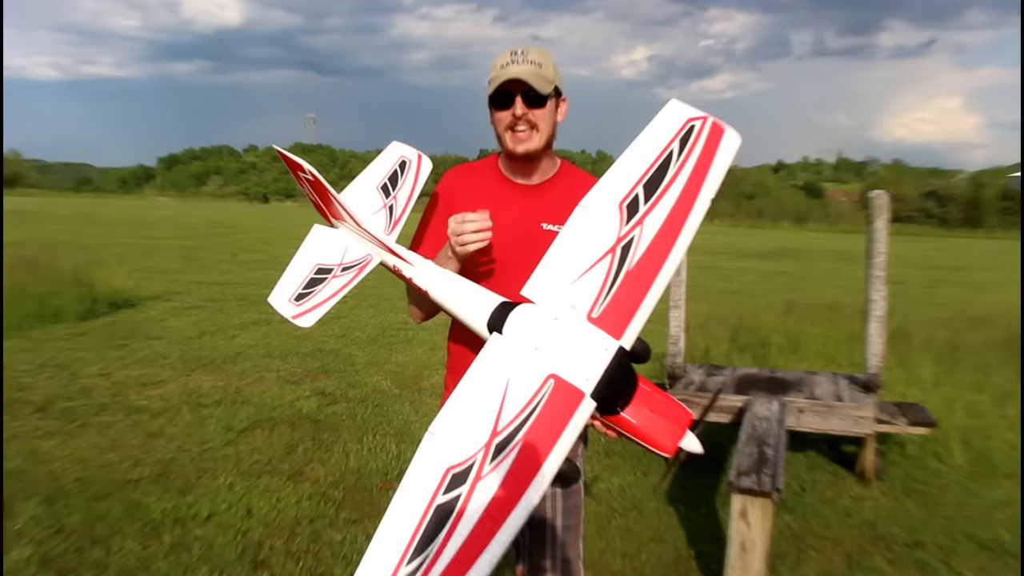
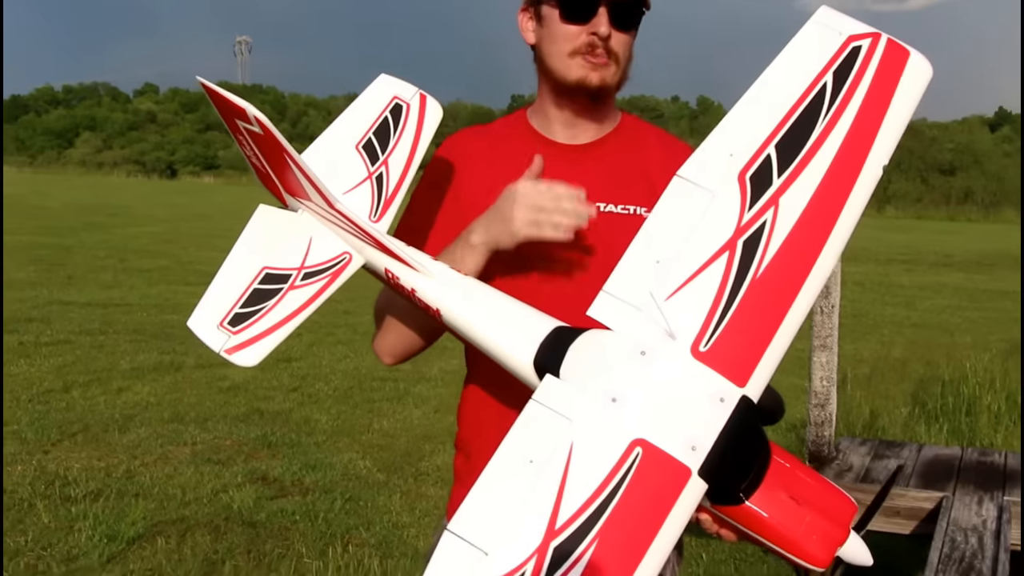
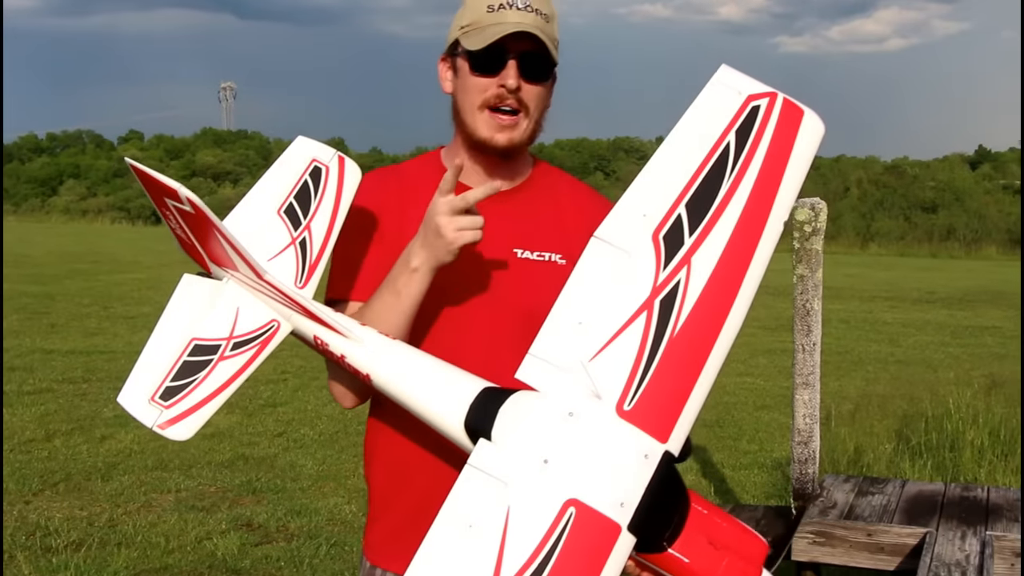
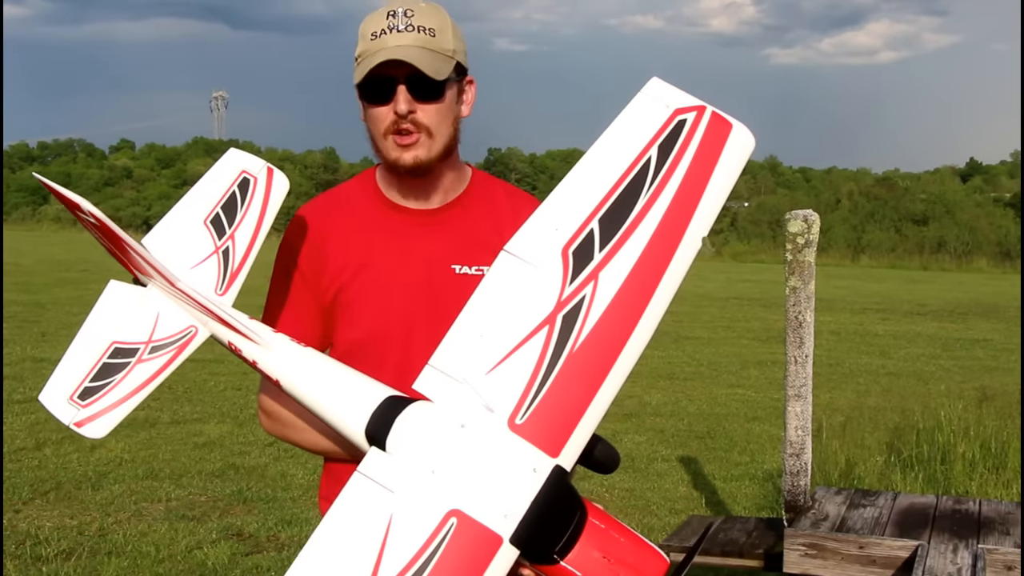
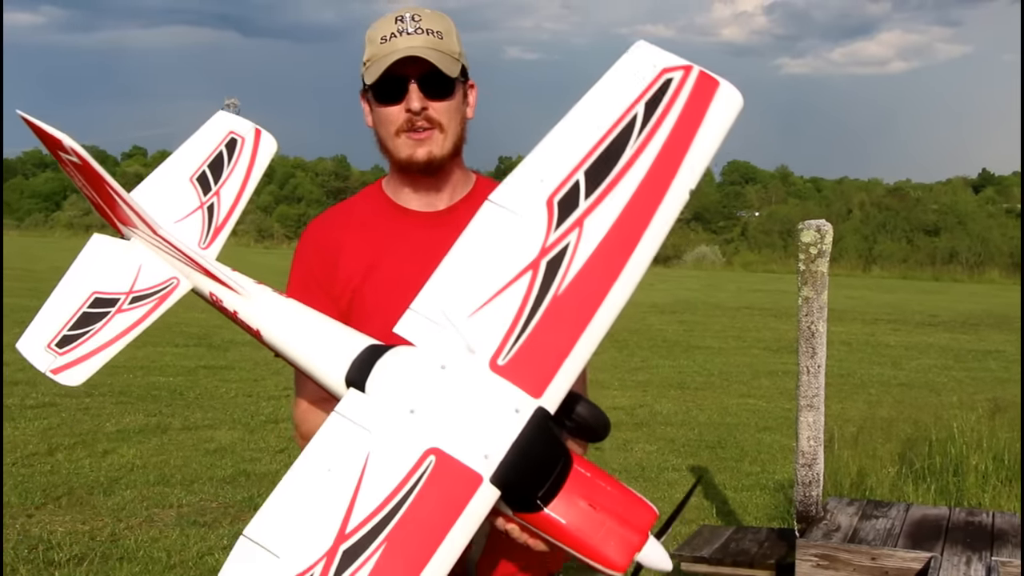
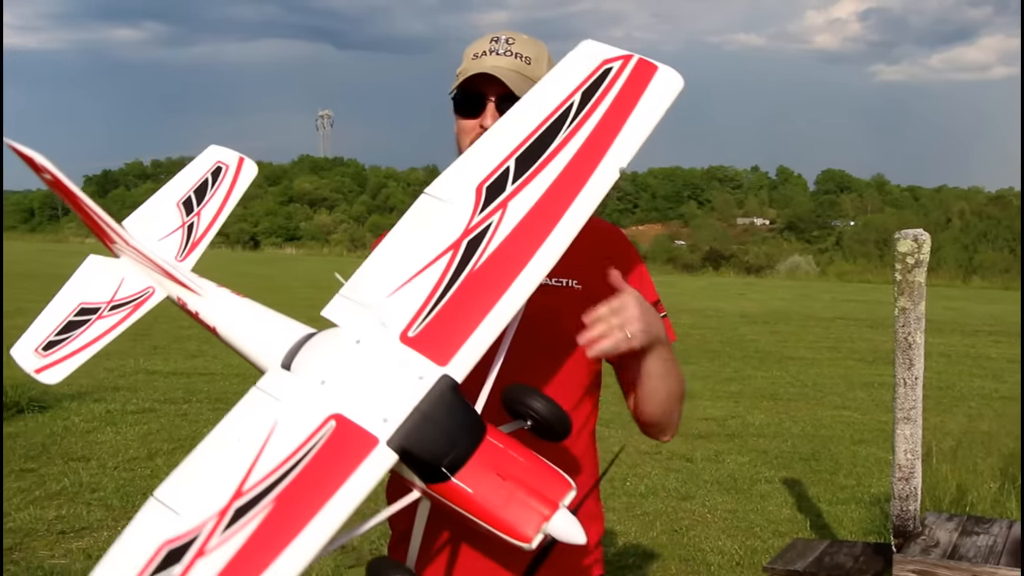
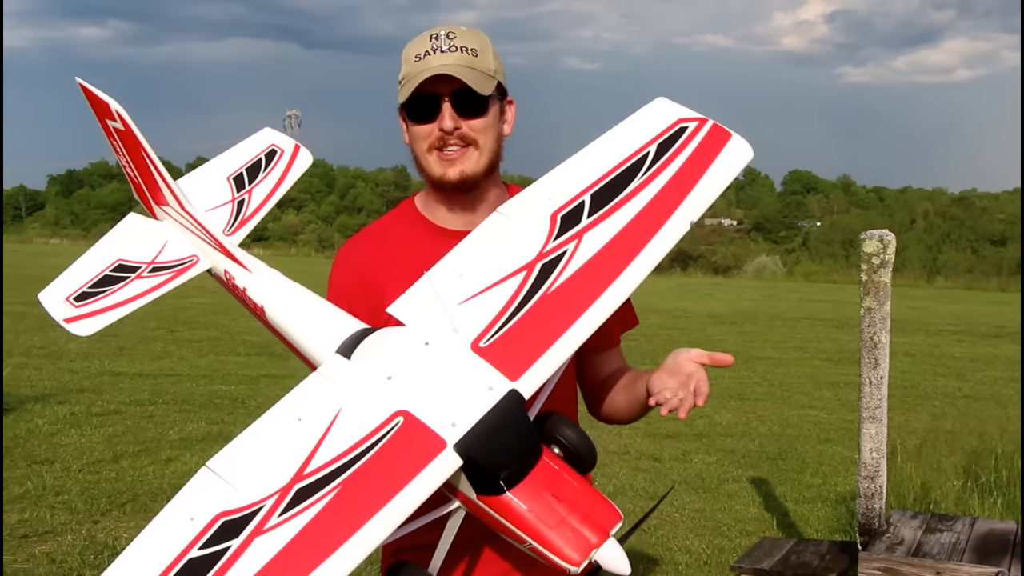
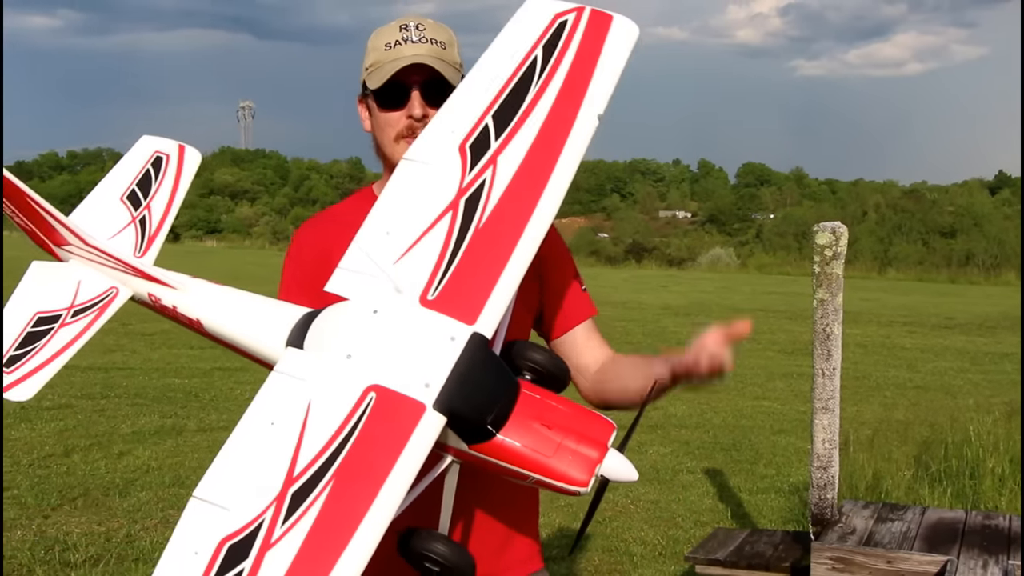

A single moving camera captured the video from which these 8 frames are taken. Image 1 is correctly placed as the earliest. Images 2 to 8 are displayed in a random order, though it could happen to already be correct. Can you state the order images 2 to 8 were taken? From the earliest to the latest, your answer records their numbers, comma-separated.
2, 3, 4, 5, 8, 7, 6
